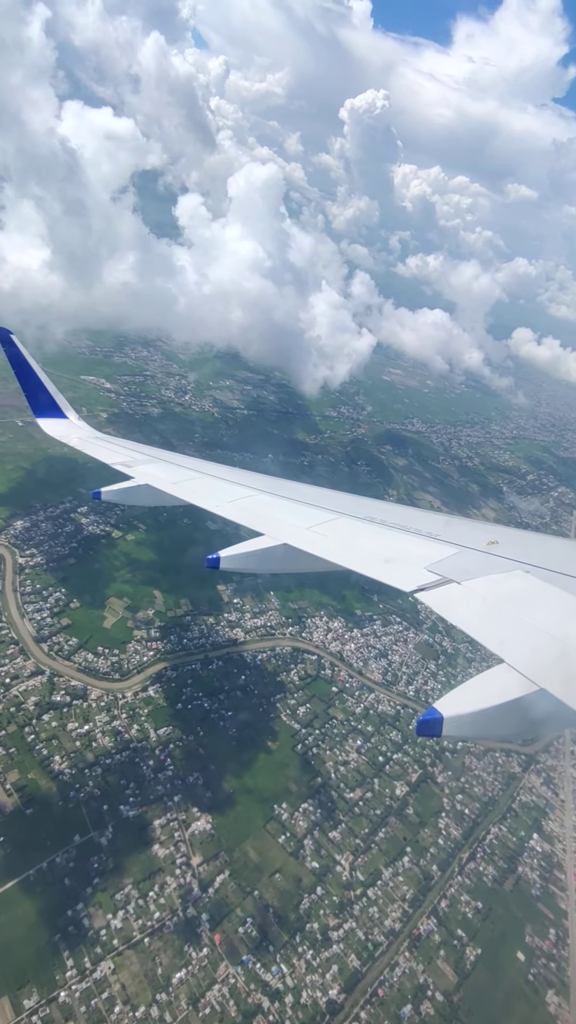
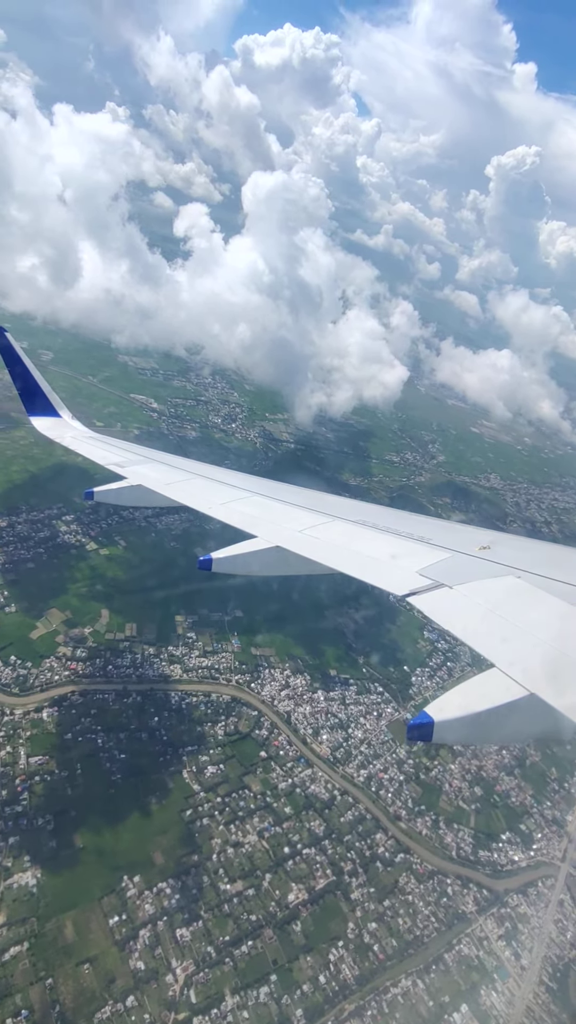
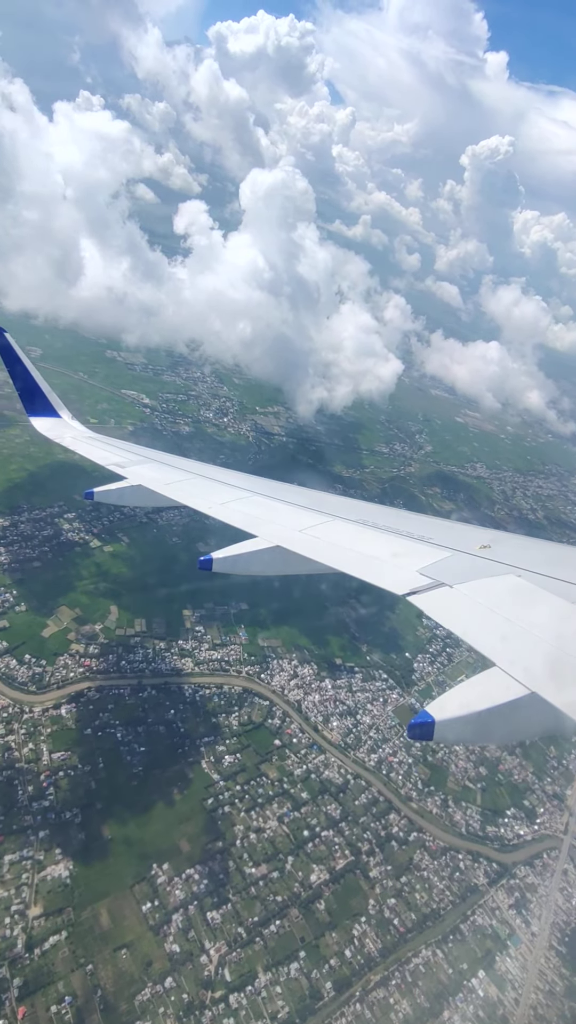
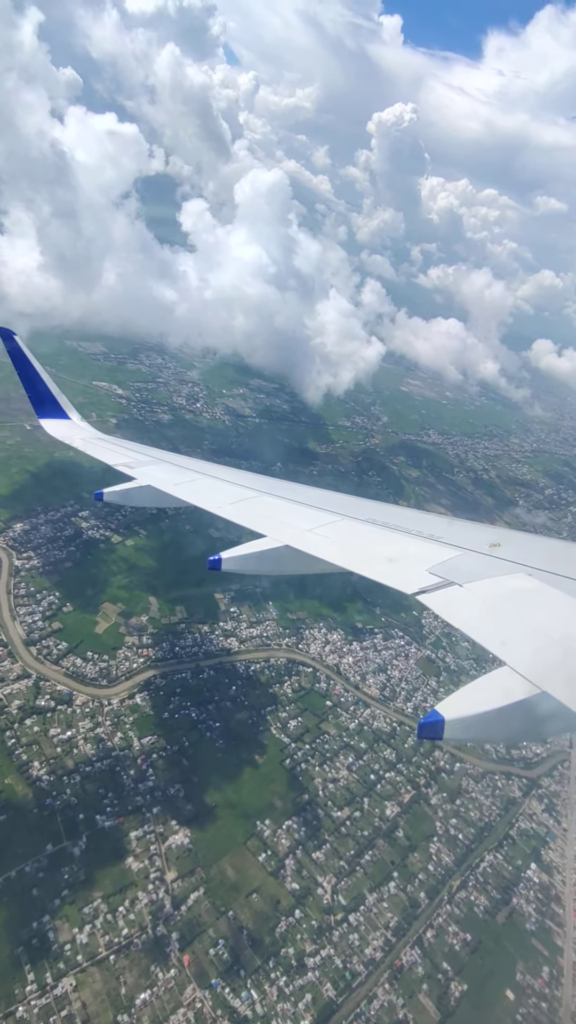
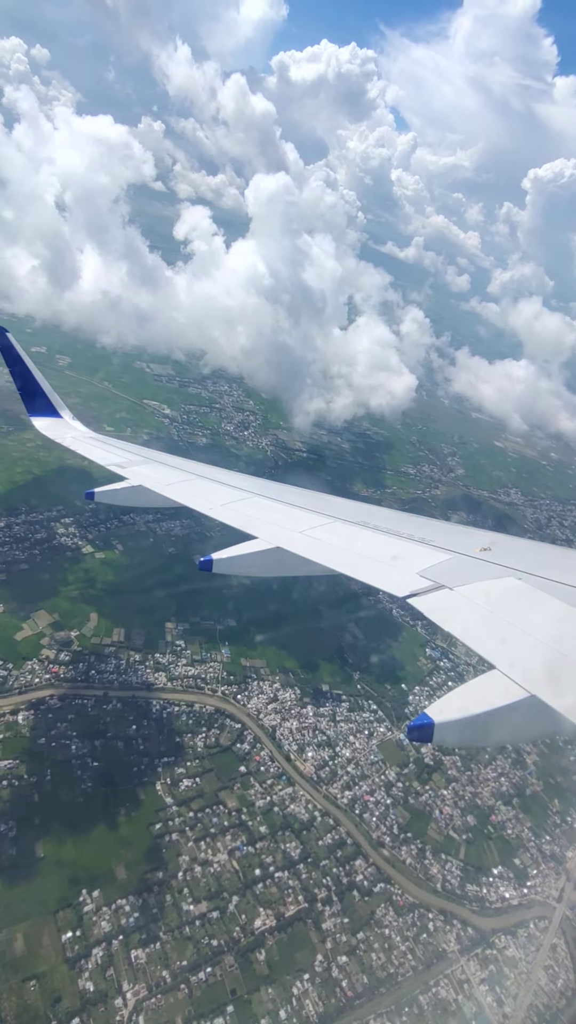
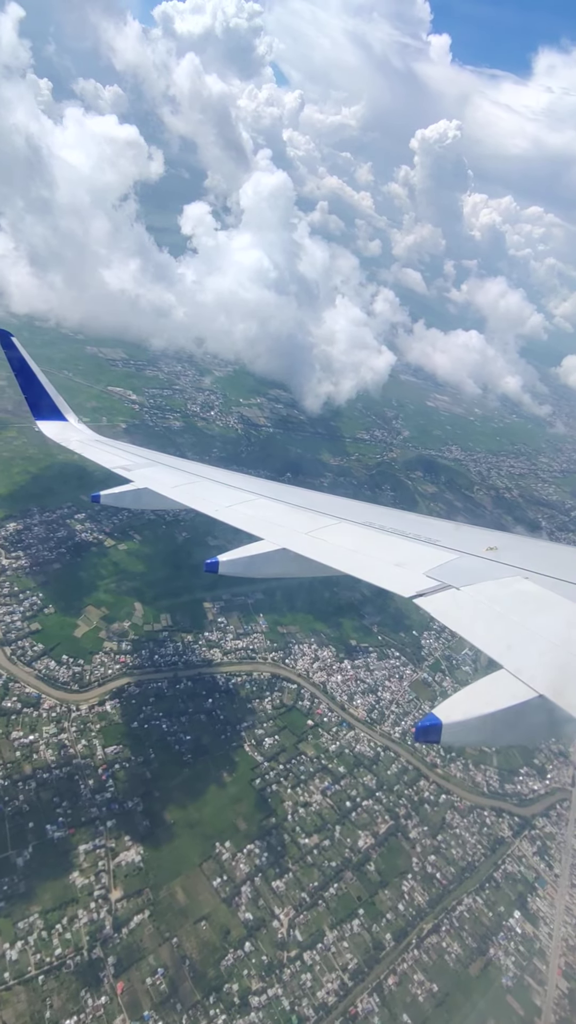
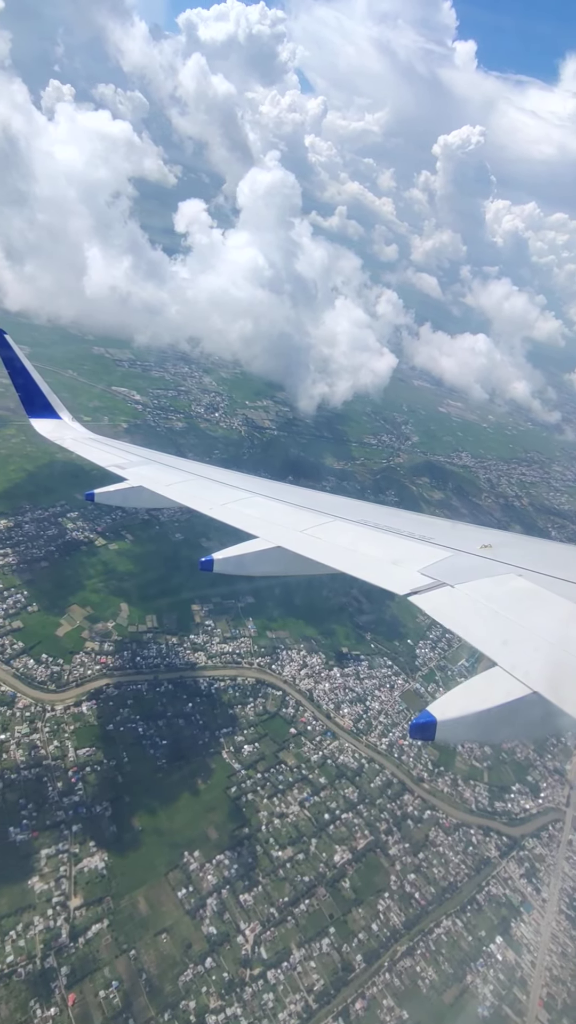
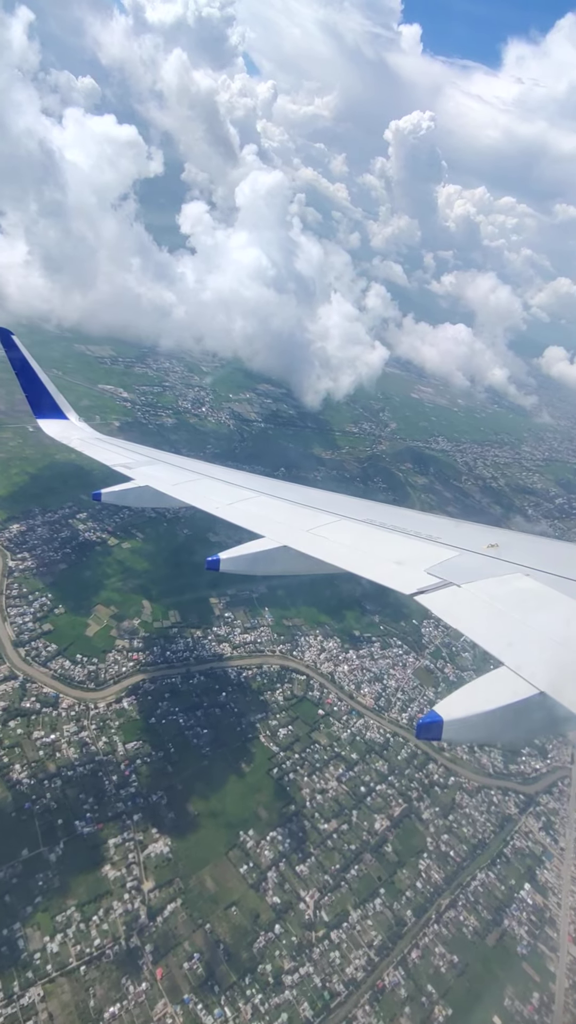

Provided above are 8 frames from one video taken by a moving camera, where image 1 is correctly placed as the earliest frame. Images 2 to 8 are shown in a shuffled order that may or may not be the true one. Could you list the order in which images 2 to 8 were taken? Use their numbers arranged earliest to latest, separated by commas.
4, 8, 6, 7, 3, 2, 5
